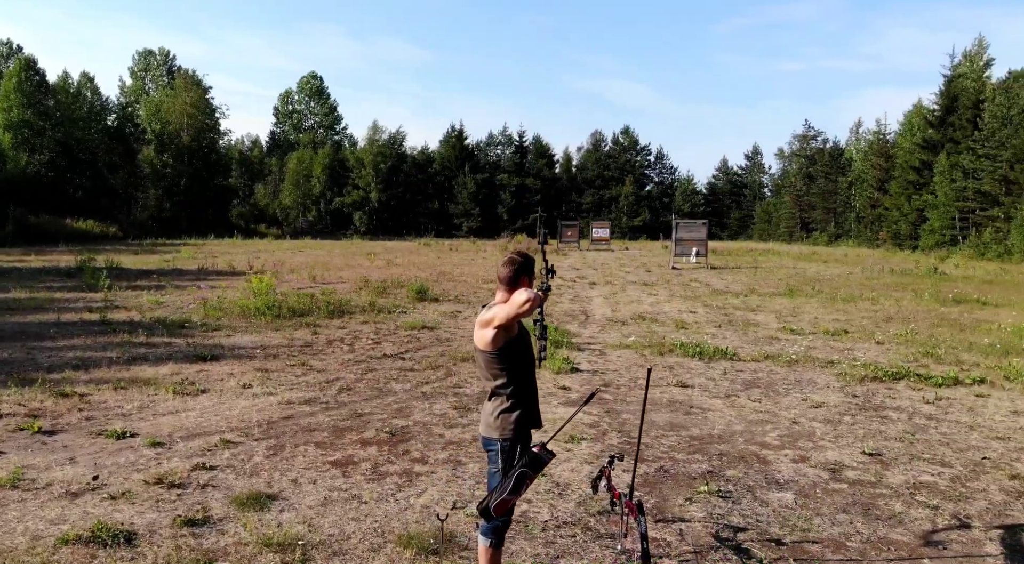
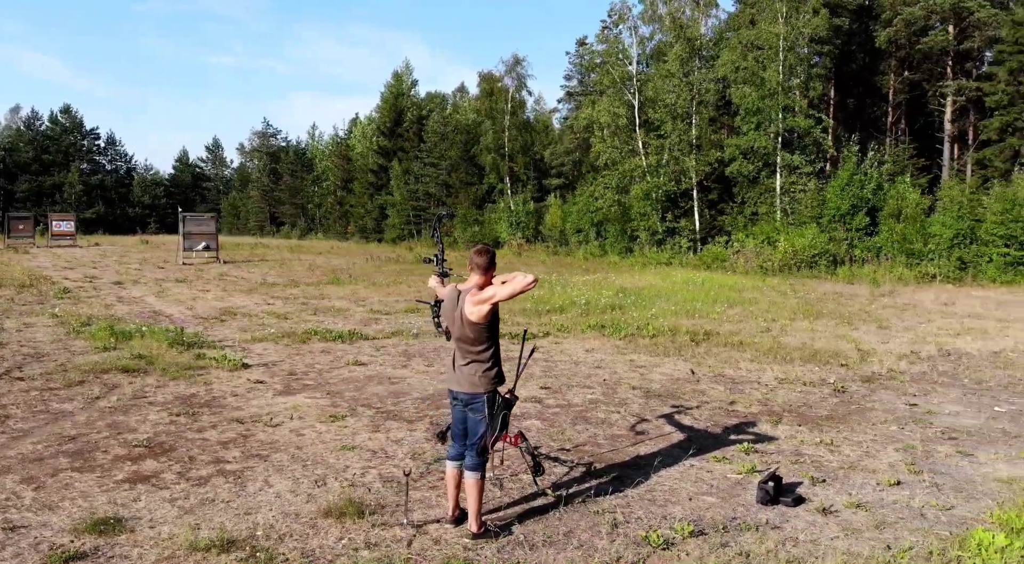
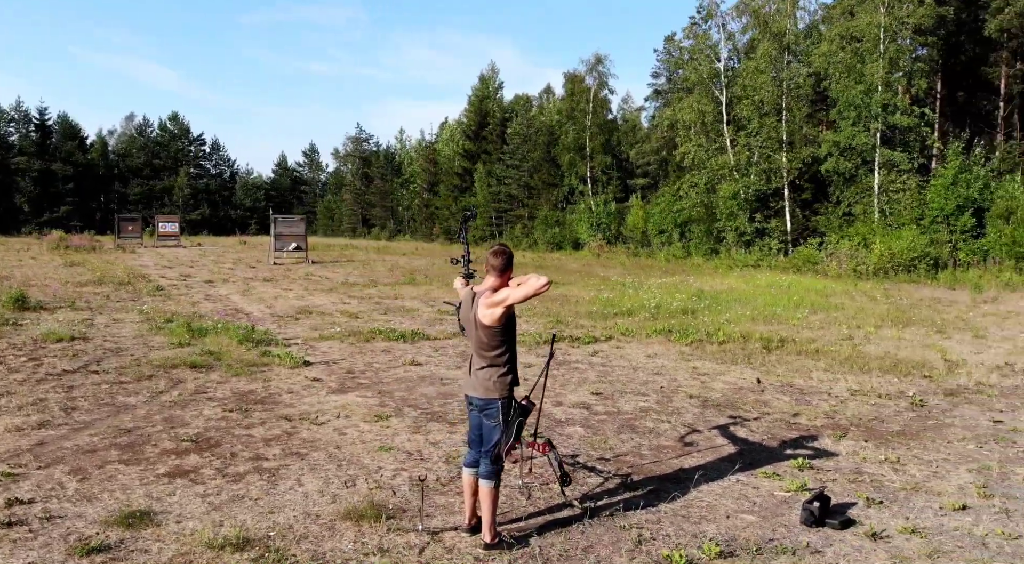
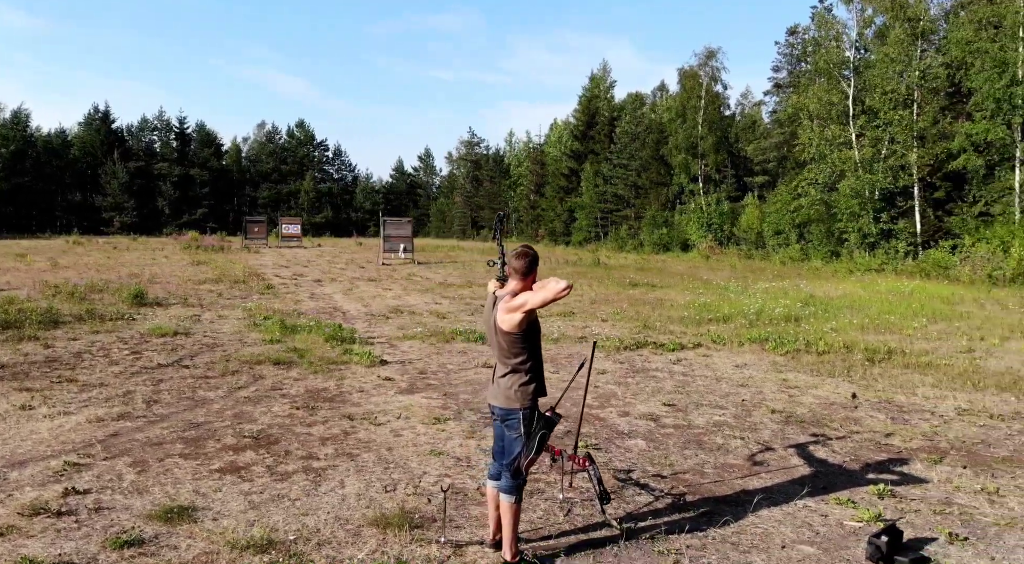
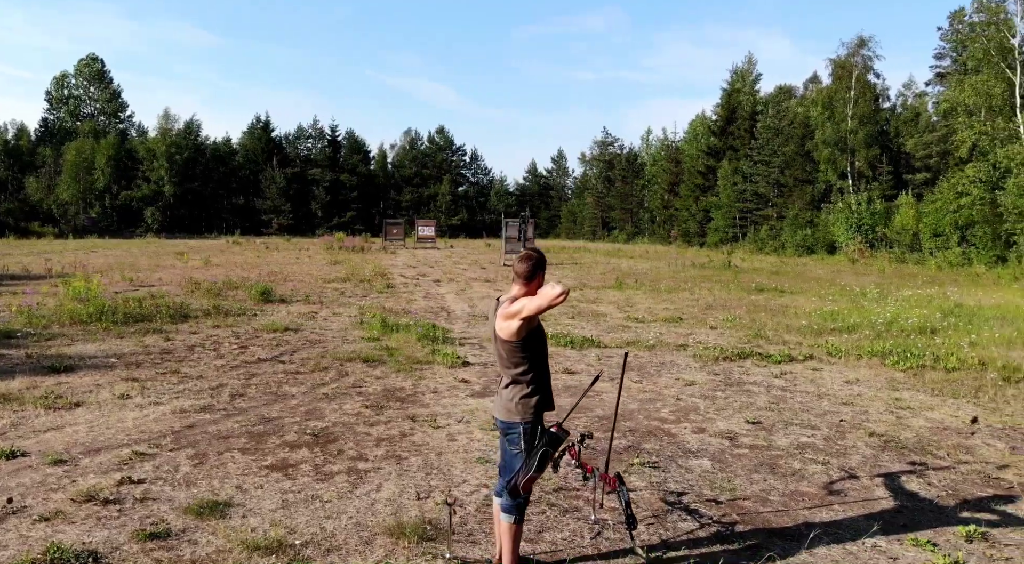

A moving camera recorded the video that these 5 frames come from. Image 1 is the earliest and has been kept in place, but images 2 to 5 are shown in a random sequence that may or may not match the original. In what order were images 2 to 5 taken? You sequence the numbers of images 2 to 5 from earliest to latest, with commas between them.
5, 4, 3, 2
